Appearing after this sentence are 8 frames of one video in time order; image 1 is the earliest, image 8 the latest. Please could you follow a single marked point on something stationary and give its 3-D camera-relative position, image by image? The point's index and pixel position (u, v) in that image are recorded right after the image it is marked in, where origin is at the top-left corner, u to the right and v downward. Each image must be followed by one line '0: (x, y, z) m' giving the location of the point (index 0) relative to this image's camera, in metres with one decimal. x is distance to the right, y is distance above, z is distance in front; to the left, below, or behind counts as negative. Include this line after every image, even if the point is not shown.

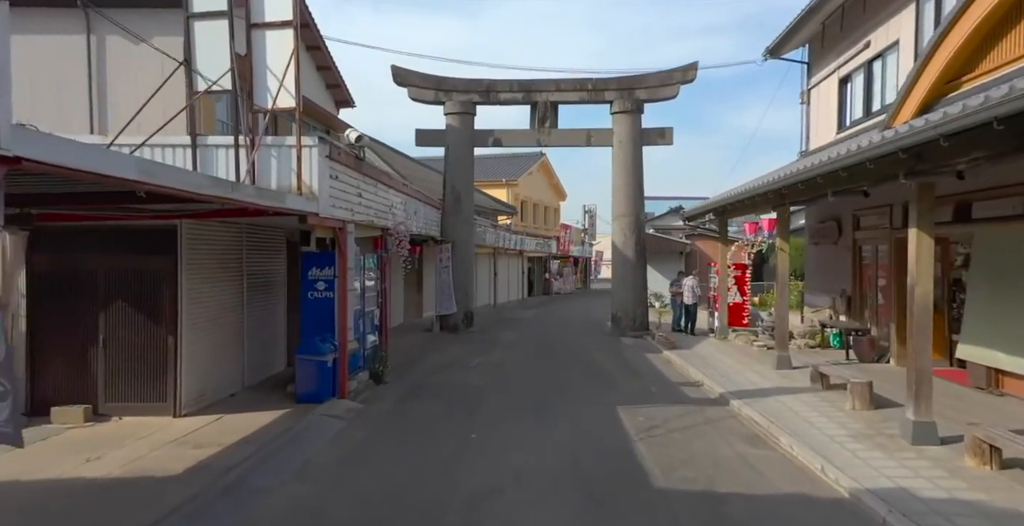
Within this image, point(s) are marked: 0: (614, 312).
0: (+2.9, -1.4, +16.8) m
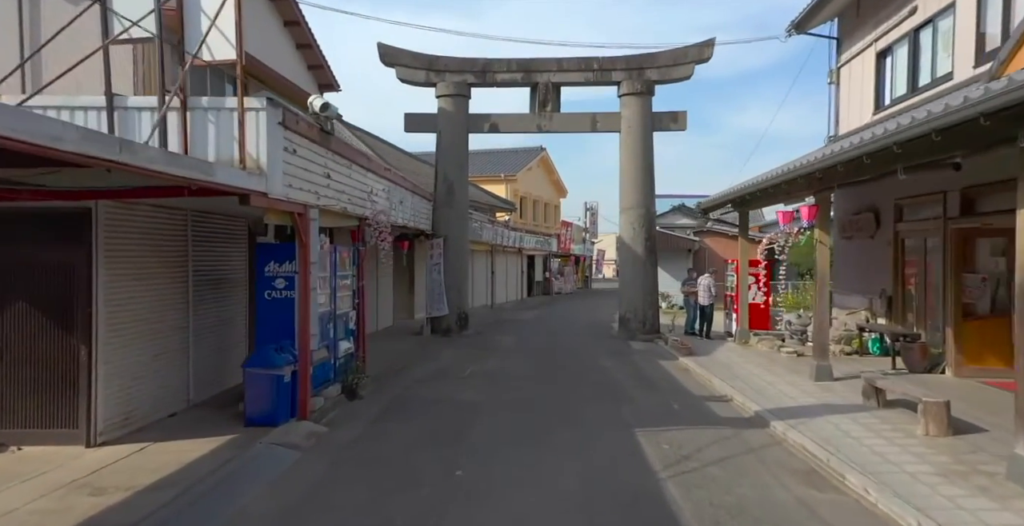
0: (+2.8, -1.3, +15.4) m
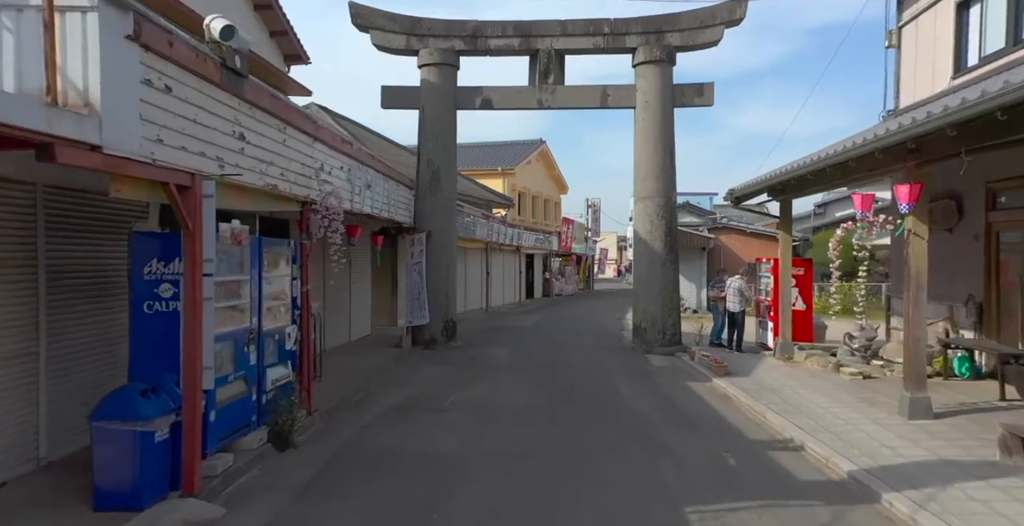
0: (+2.7, -1.3, +13.1) m
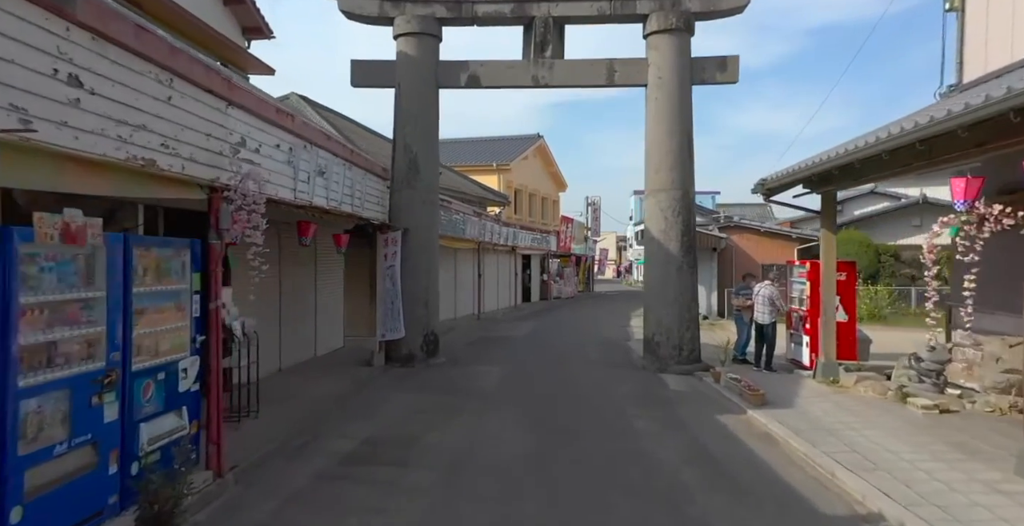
0: (+2.6, -1.4, +11.2) m
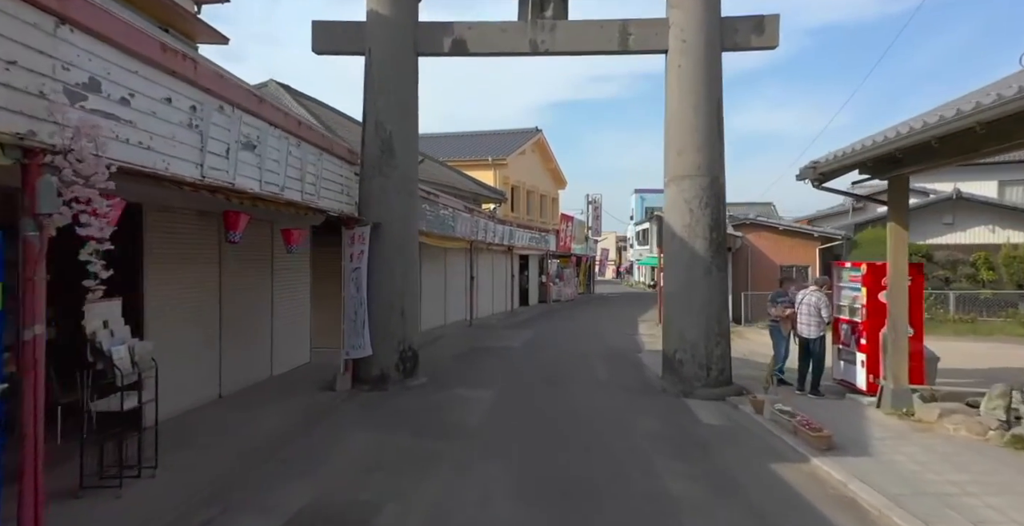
0: (+2.5, -1.4, +9.4) m
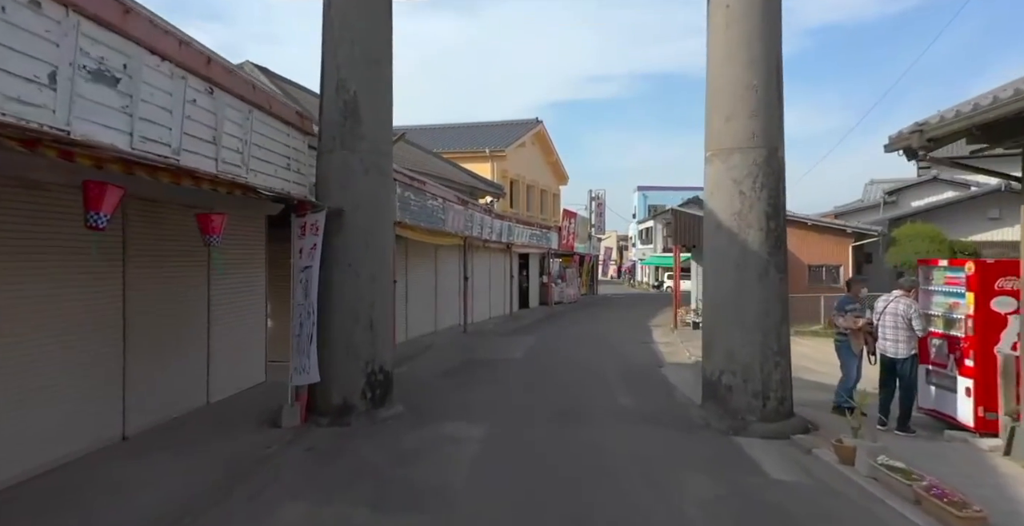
0: (+2.5, -1.4, +7.3) m
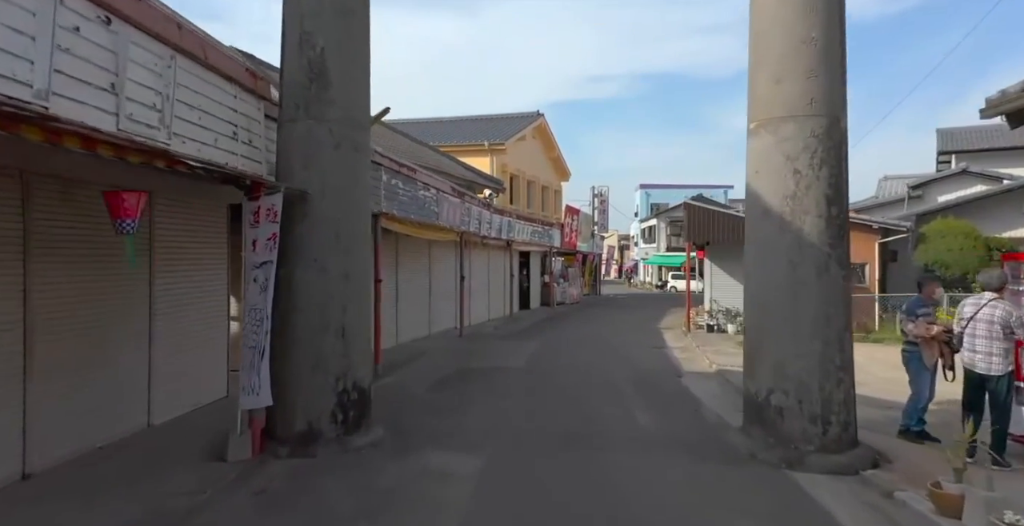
0: (+2.5, -1.3, +6.0) m
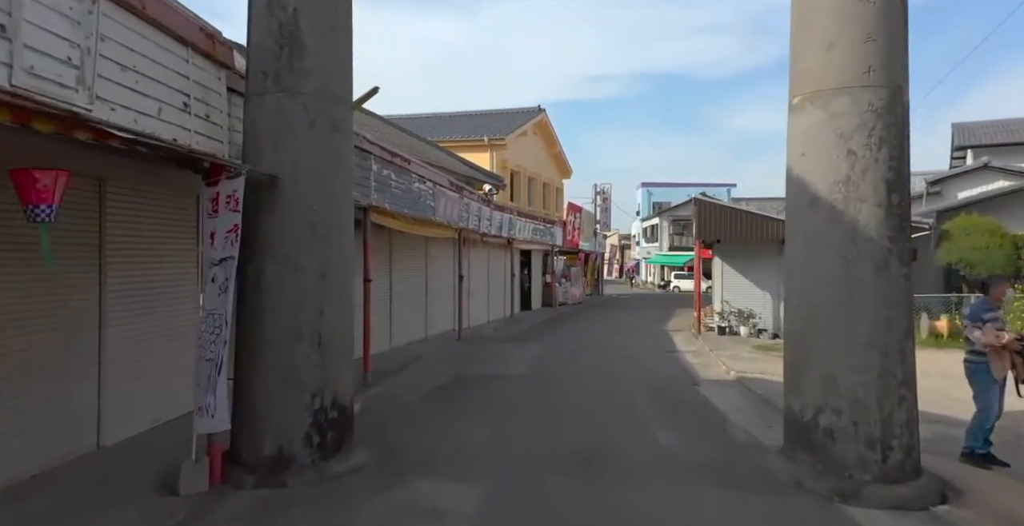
0: (+2.5, -1.3, +5.2) m
